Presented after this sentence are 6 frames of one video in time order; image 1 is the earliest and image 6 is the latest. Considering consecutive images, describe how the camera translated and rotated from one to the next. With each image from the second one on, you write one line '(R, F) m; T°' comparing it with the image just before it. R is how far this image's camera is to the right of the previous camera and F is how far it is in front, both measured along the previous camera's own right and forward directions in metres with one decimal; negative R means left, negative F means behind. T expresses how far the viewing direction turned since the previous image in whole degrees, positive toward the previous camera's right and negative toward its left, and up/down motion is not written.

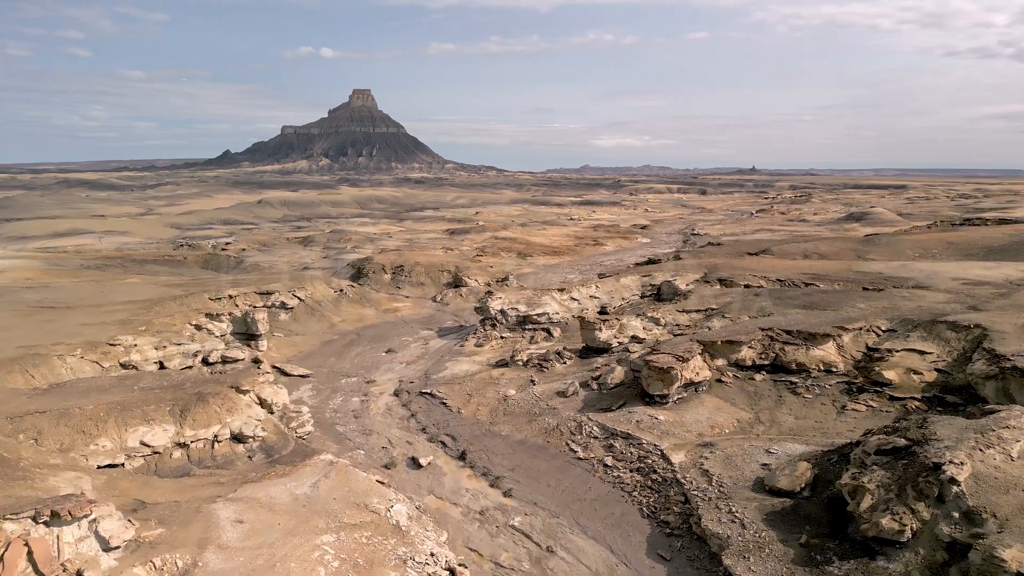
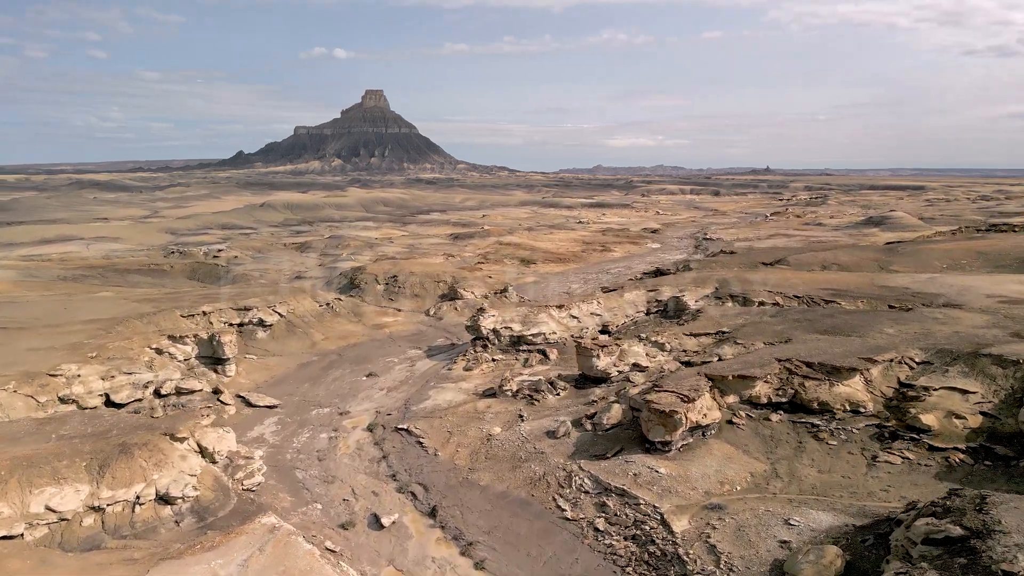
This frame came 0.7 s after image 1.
(+0.6, +1.8) m; -1°
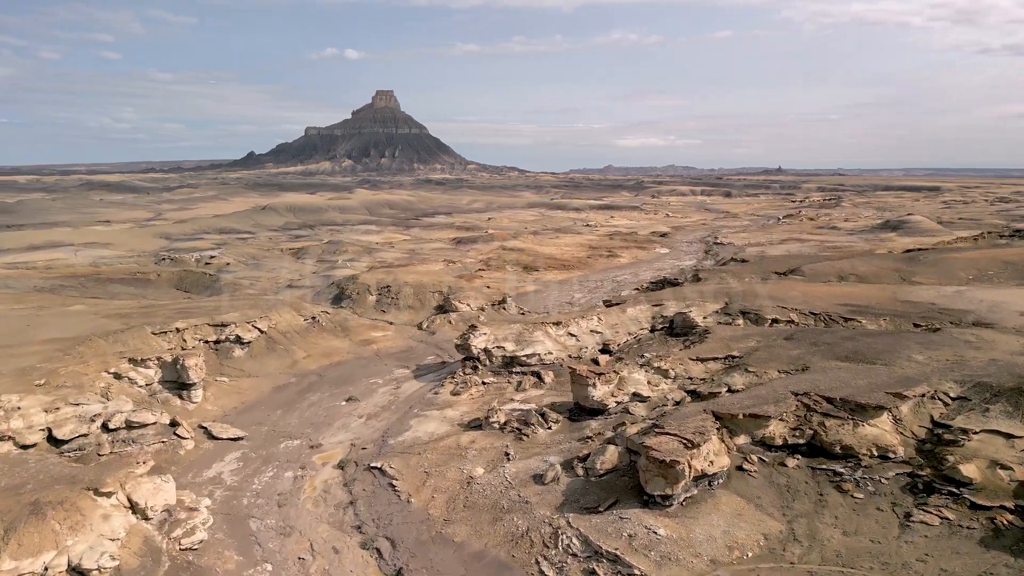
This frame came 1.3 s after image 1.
(+0.5, +1.6) m; -1°
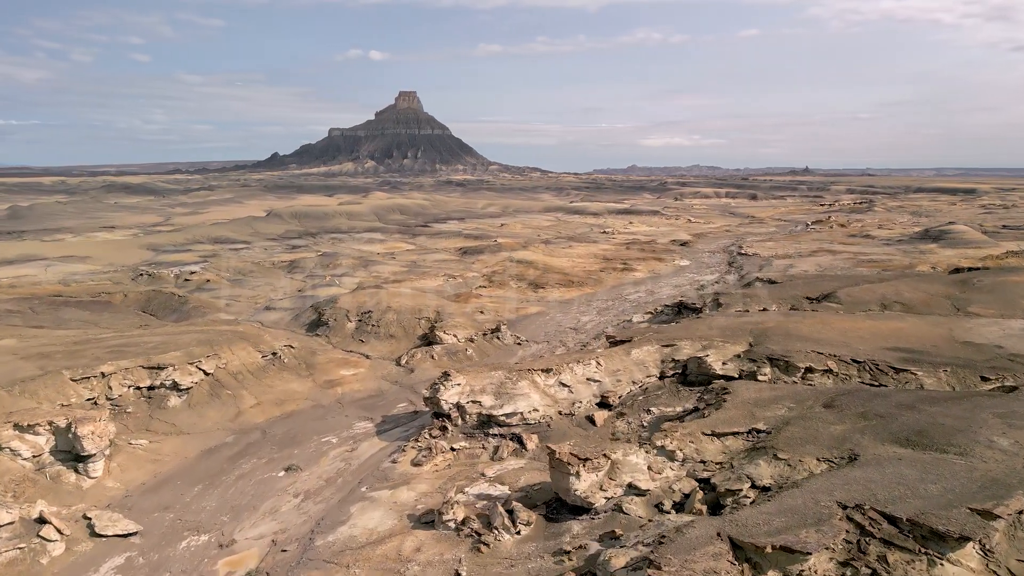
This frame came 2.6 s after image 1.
(+1.0, +3.4) m; -2°
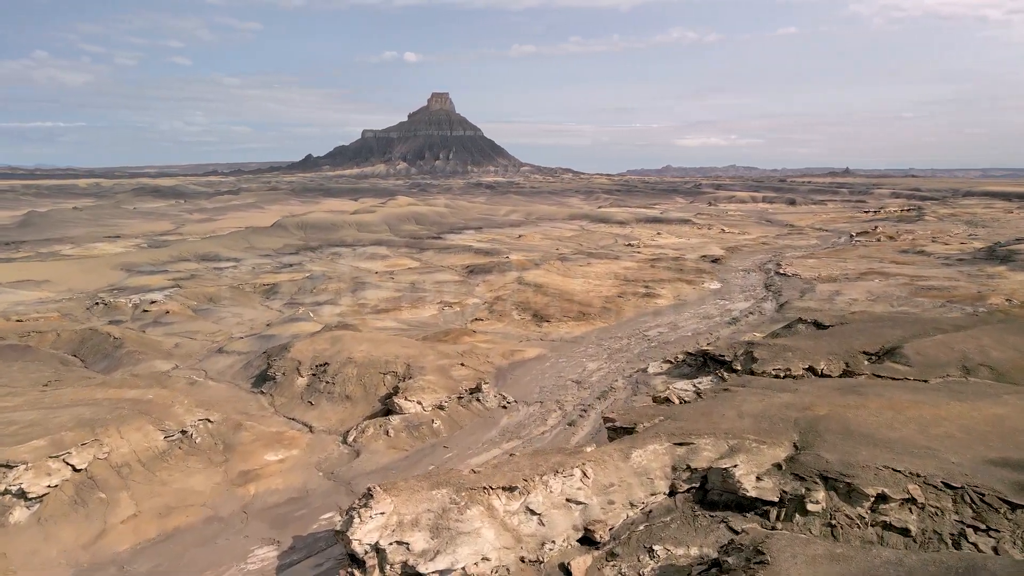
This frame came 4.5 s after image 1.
(+1.4, +5.0) m; -3°
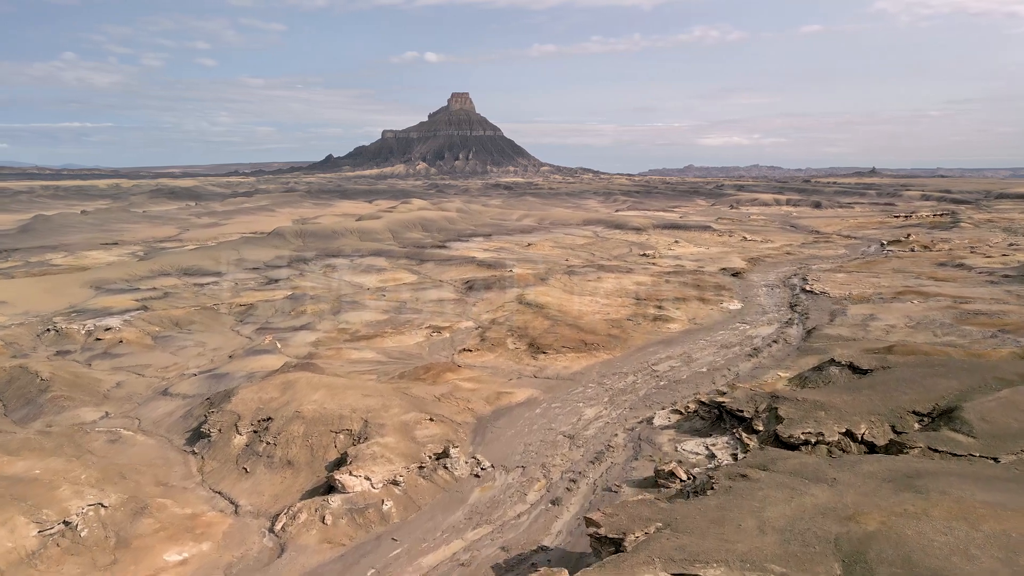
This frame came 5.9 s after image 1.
(+1.1, +3.6) m; -2°
